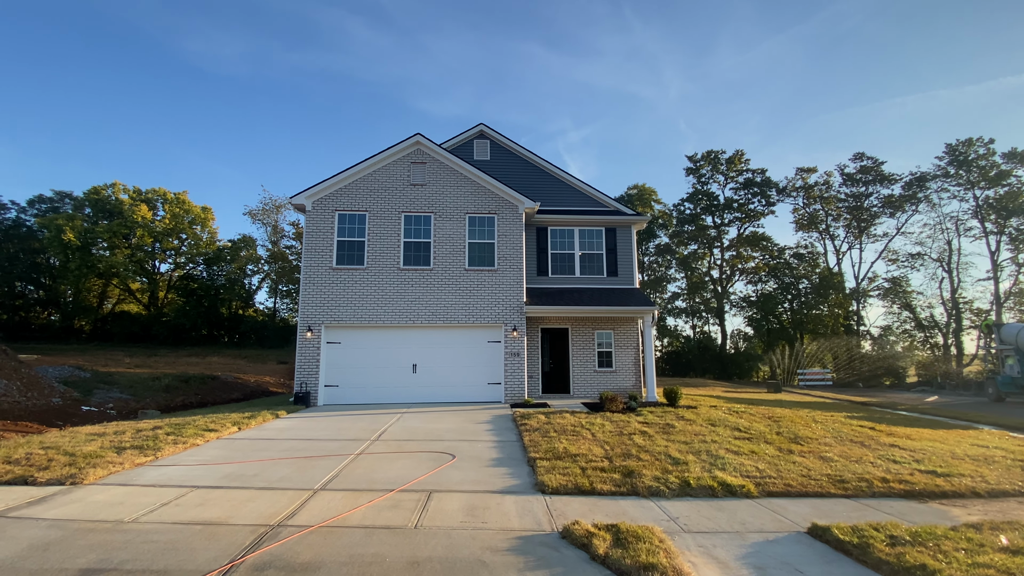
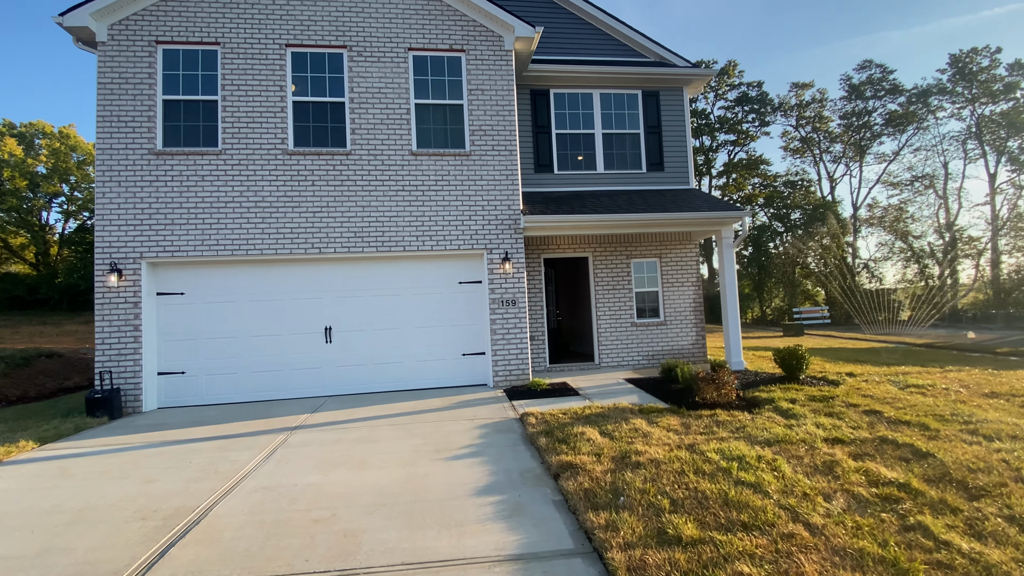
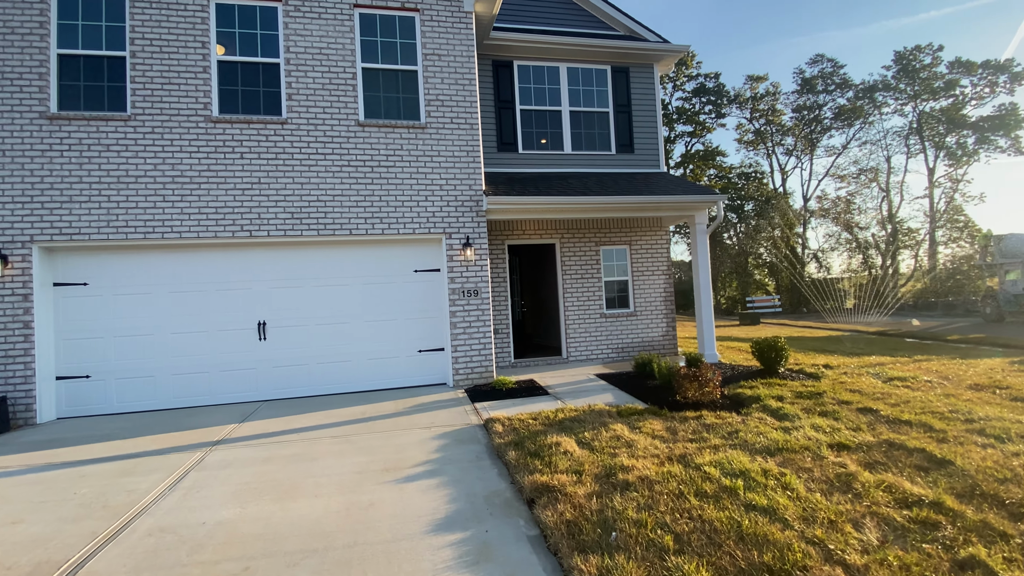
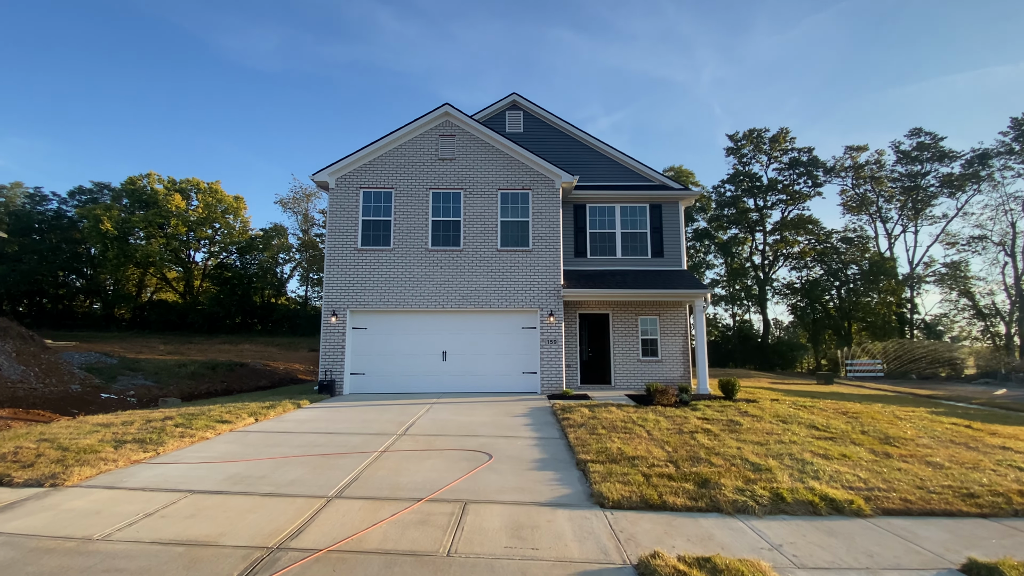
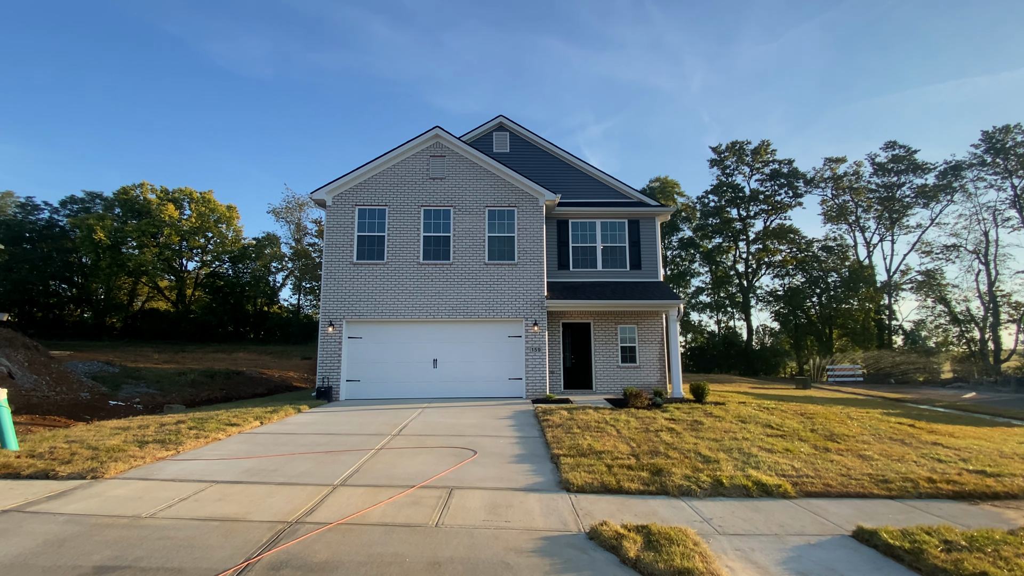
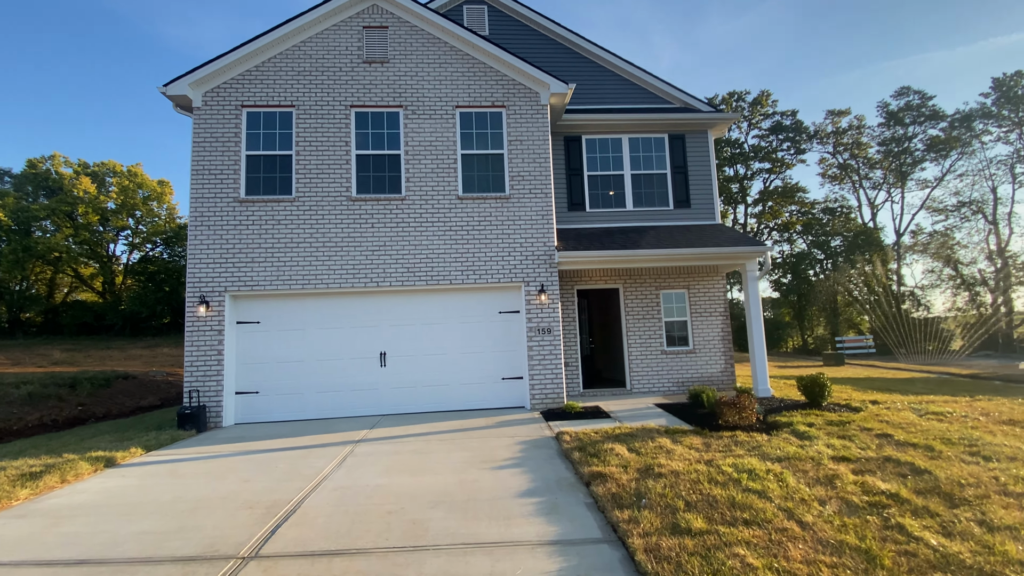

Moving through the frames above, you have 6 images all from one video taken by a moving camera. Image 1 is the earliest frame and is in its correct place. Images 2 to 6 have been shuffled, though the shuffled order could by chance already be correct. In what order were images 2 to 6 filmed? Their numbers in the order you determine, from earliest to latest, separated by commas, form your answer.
5, 4, 6, 2, 3
